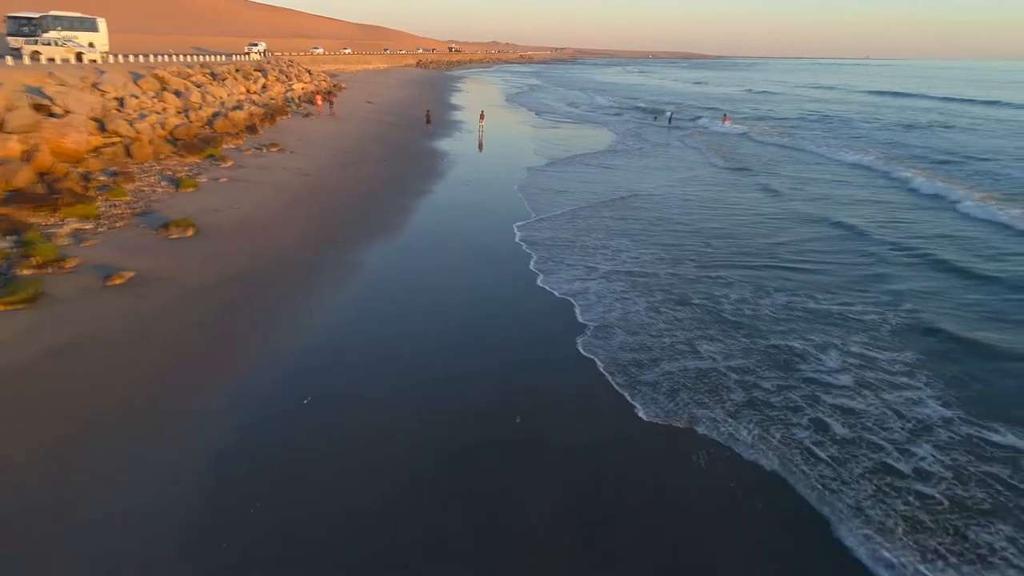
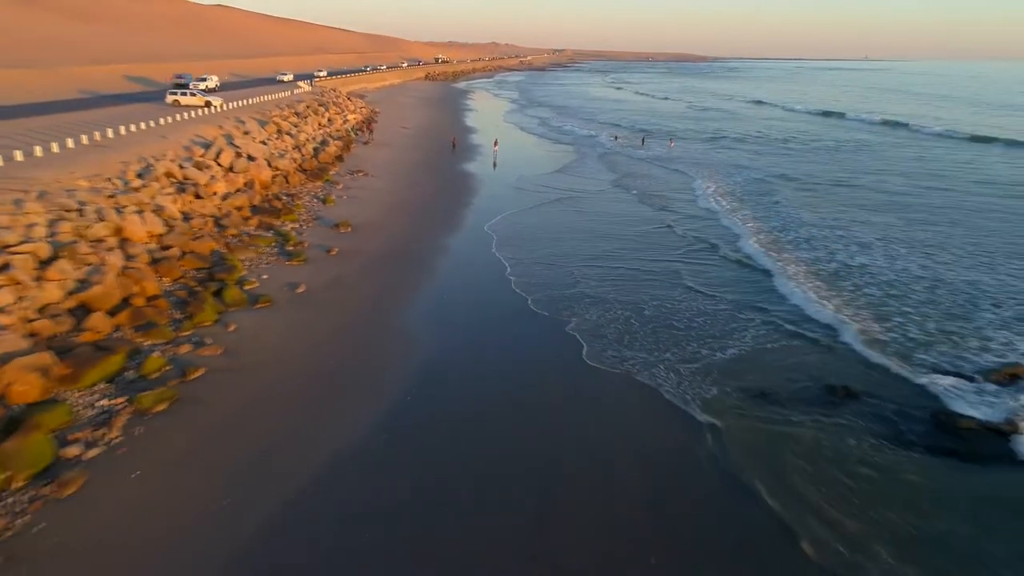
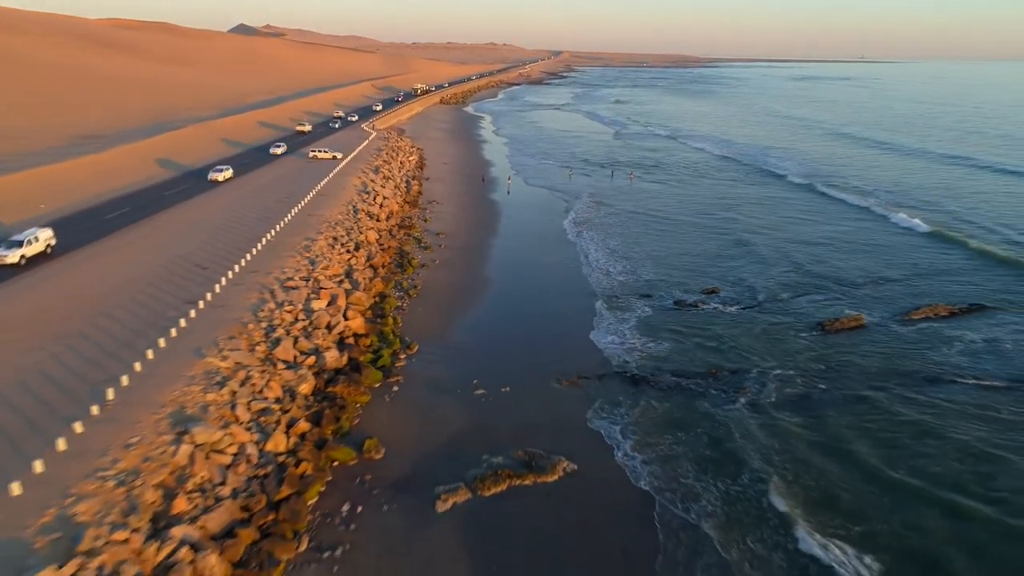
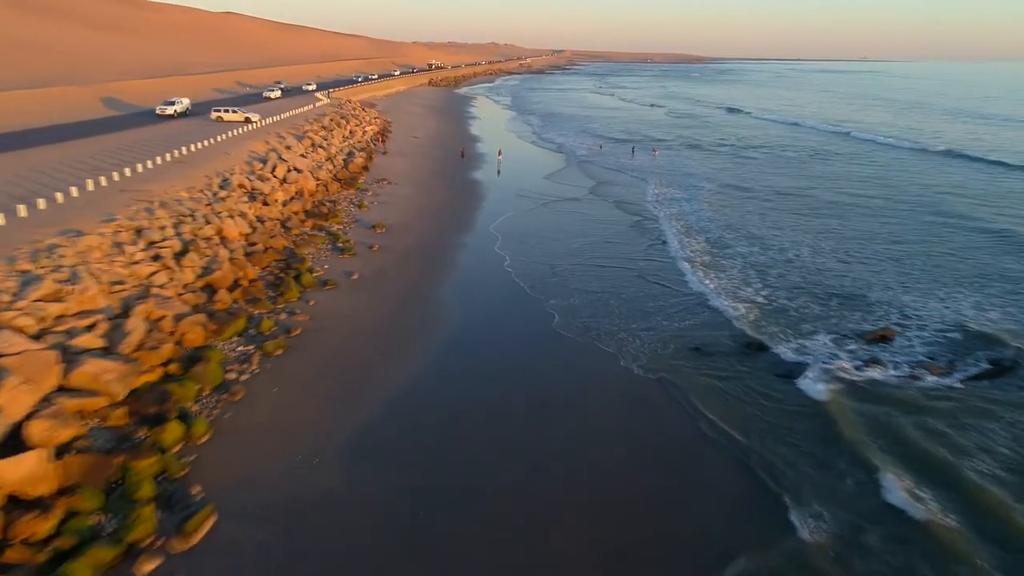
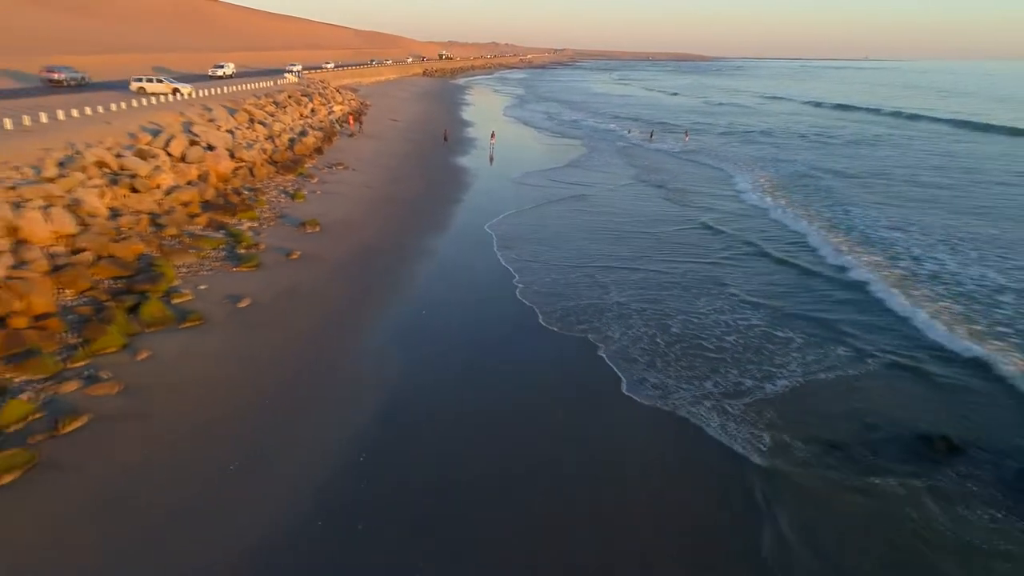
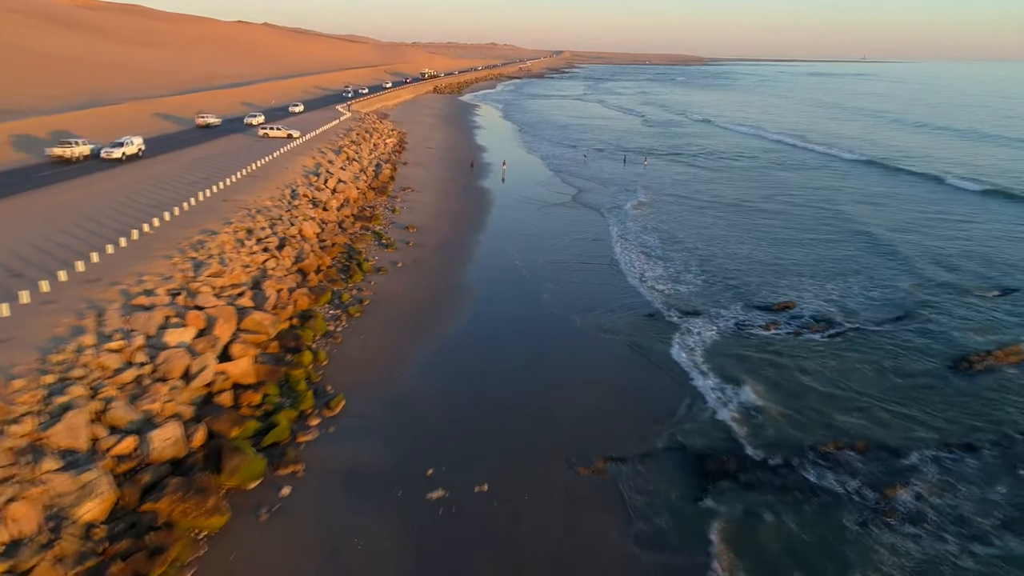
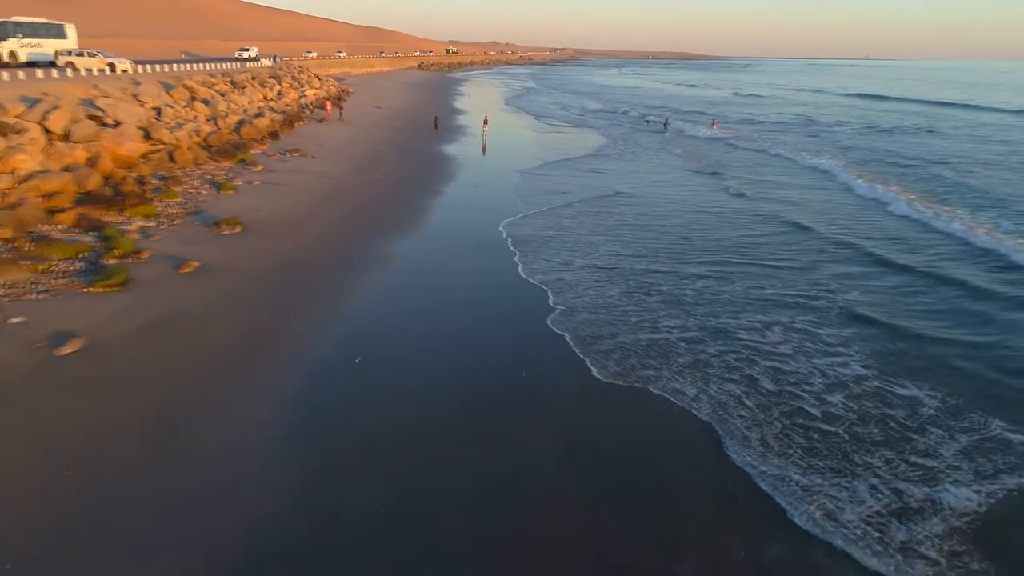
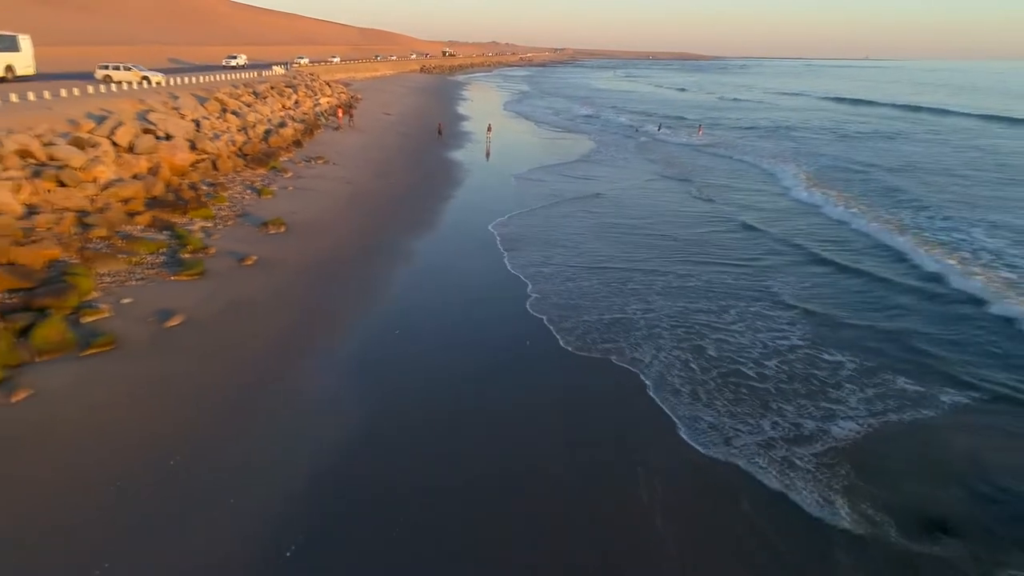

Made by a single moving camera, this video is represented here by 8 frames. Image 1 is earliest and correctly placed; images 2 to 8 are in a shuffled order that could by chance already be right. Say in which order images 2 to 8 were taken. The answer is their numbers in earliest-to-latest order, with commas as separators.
7, 8, 5, 2, 4, 6, 3
